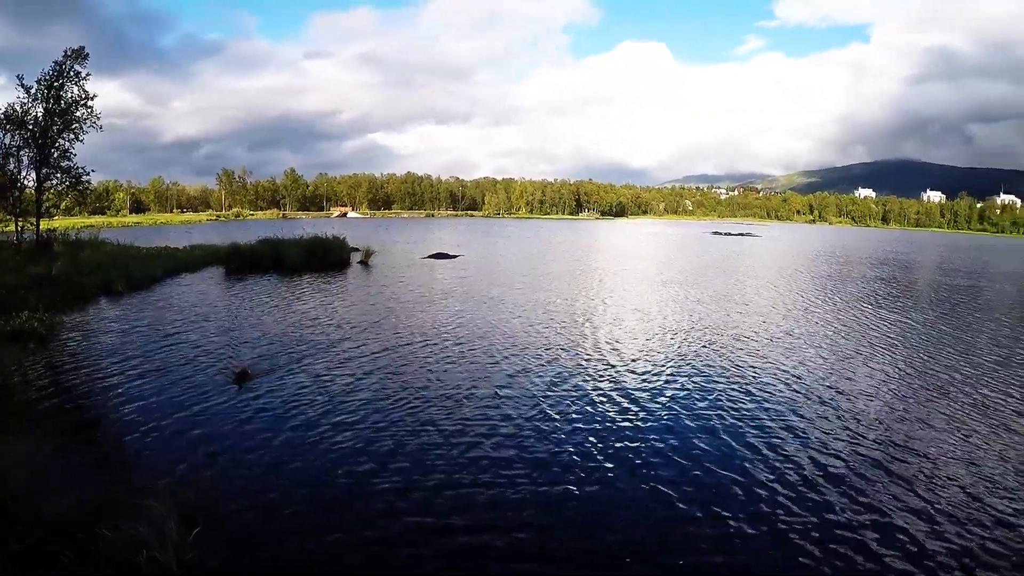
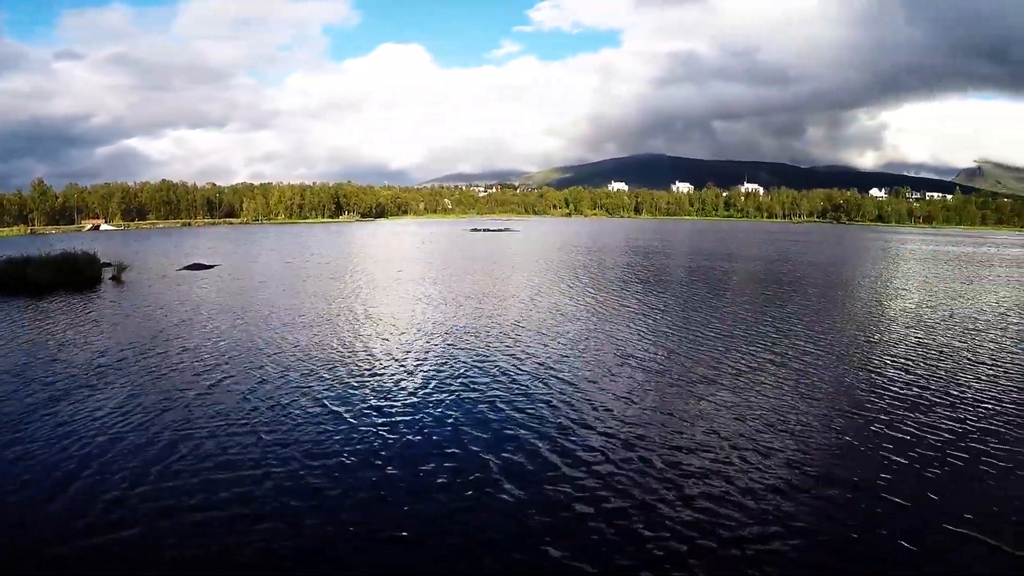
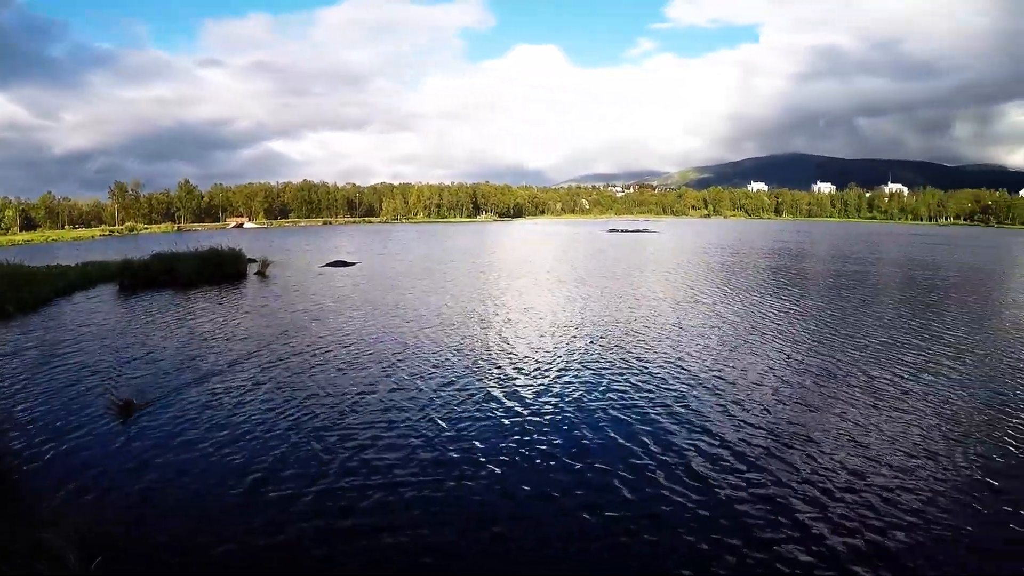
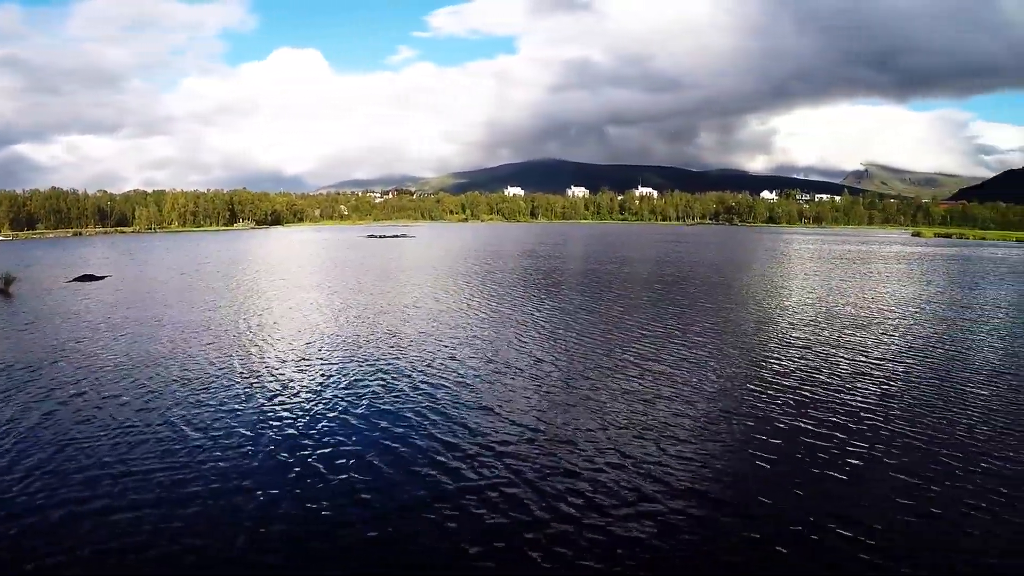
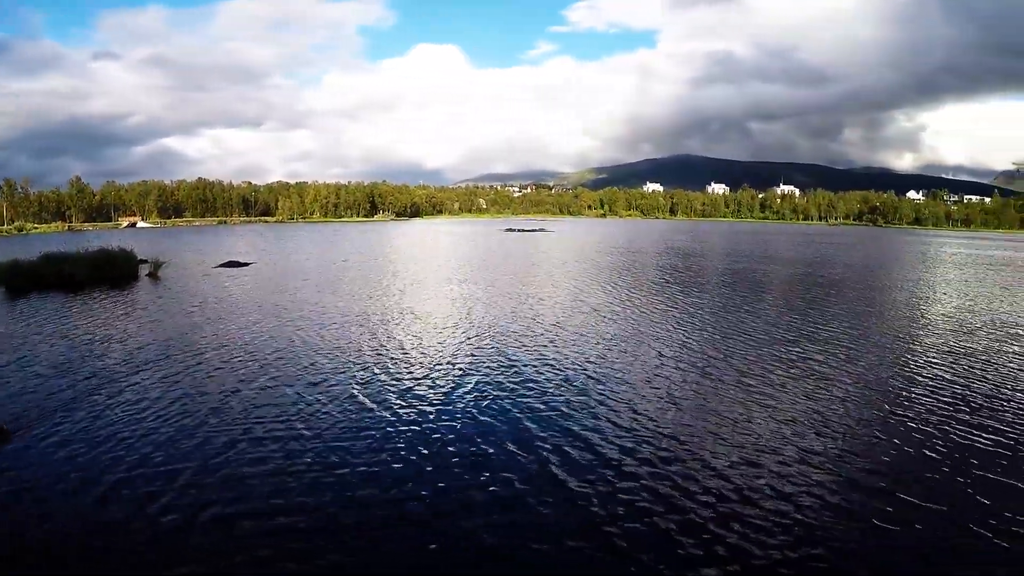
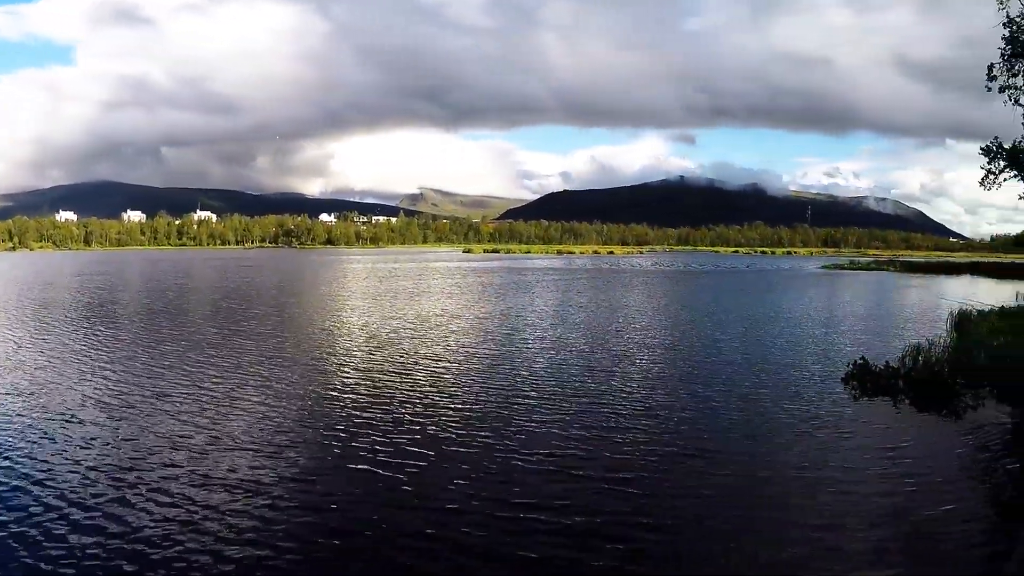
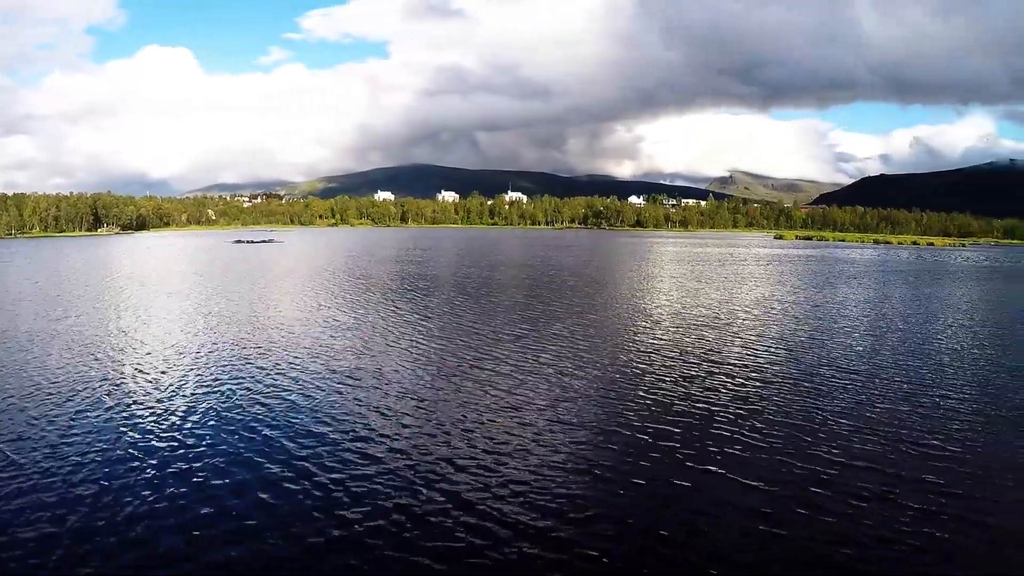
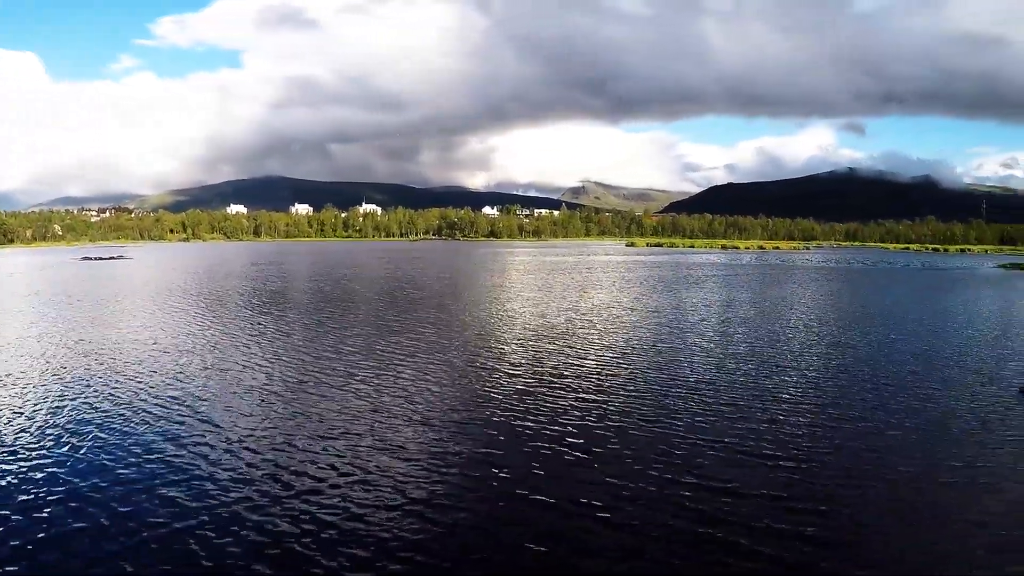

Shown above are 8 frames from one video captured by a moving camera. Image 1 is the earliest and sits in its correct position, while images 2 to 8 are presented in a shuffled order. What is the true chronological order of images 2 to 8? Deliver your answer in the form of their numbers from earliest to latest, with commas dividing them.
3, 5, 2, 4, 7, 8, 6
